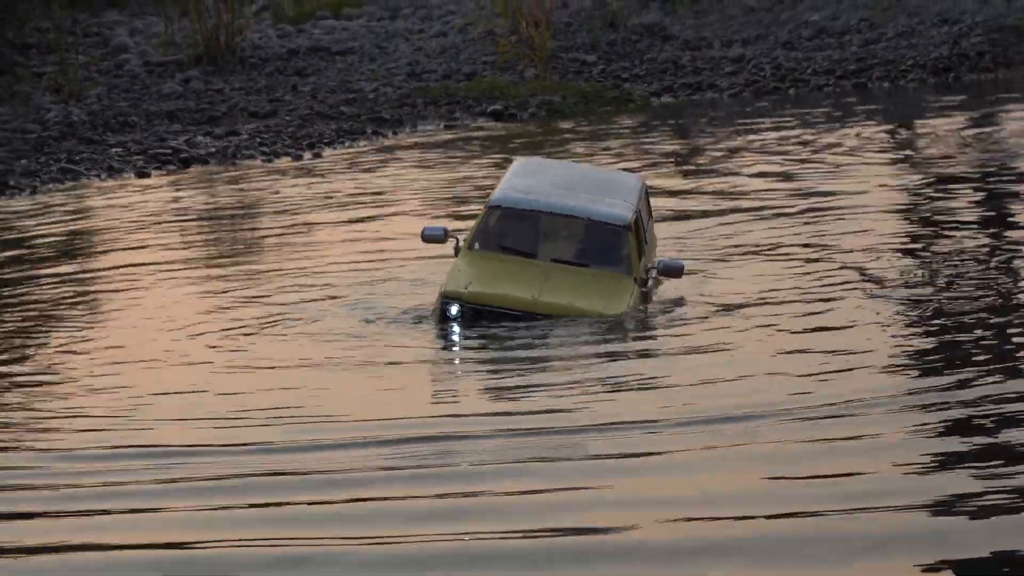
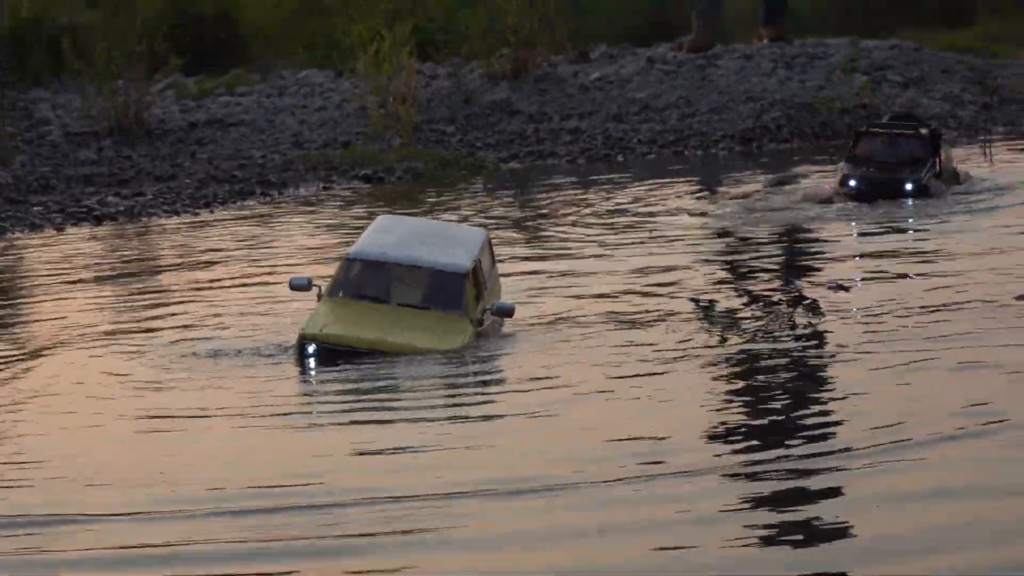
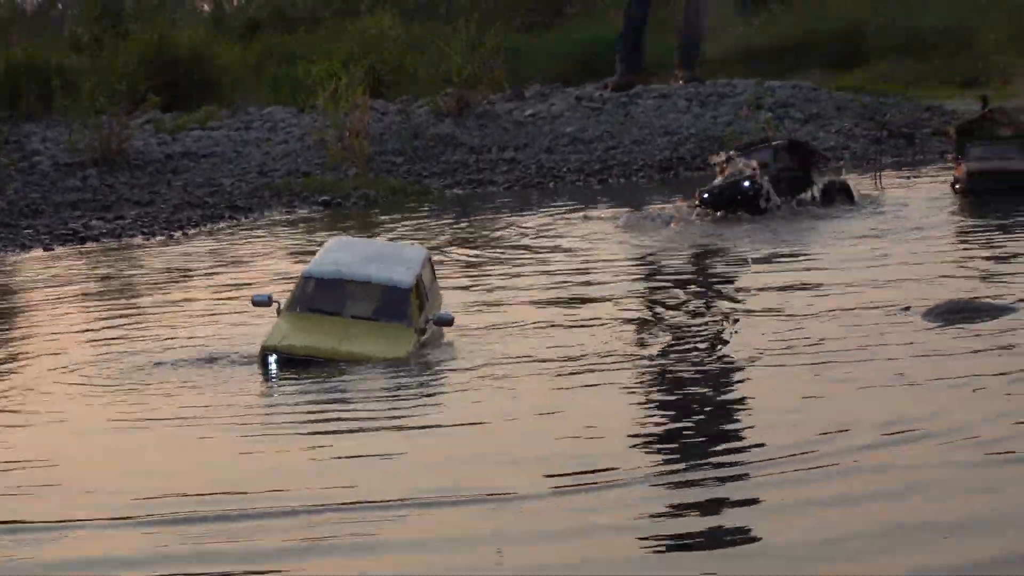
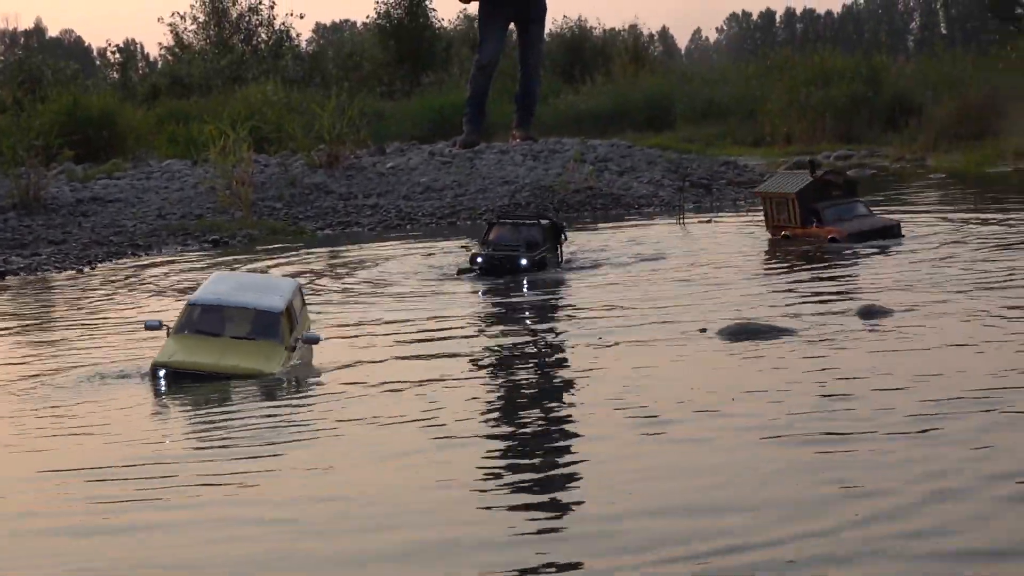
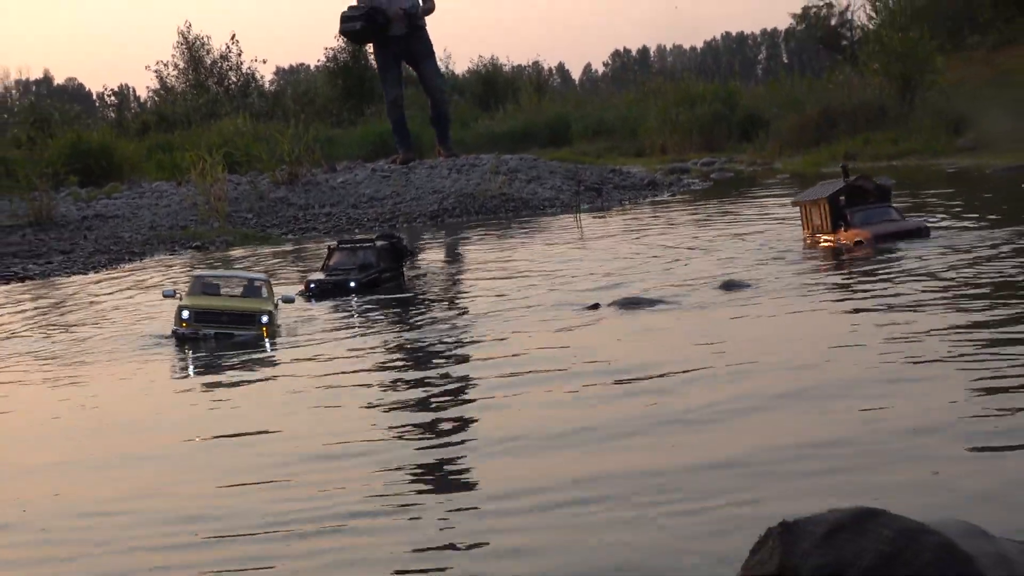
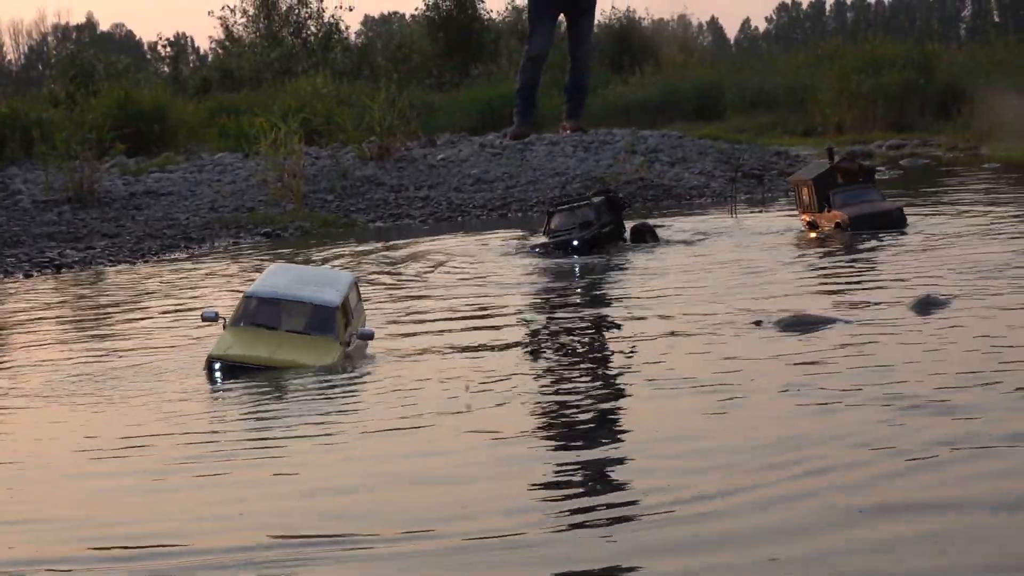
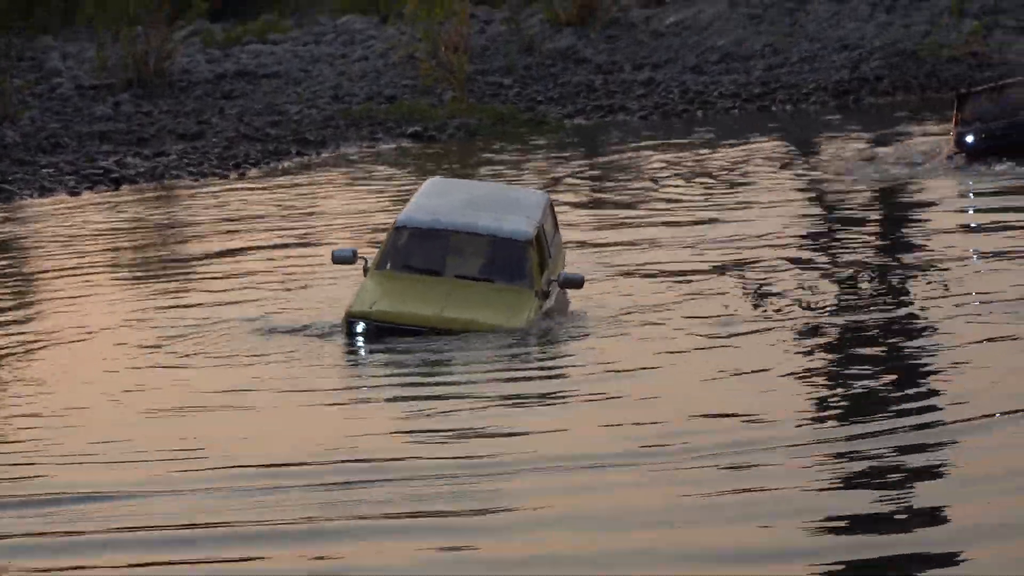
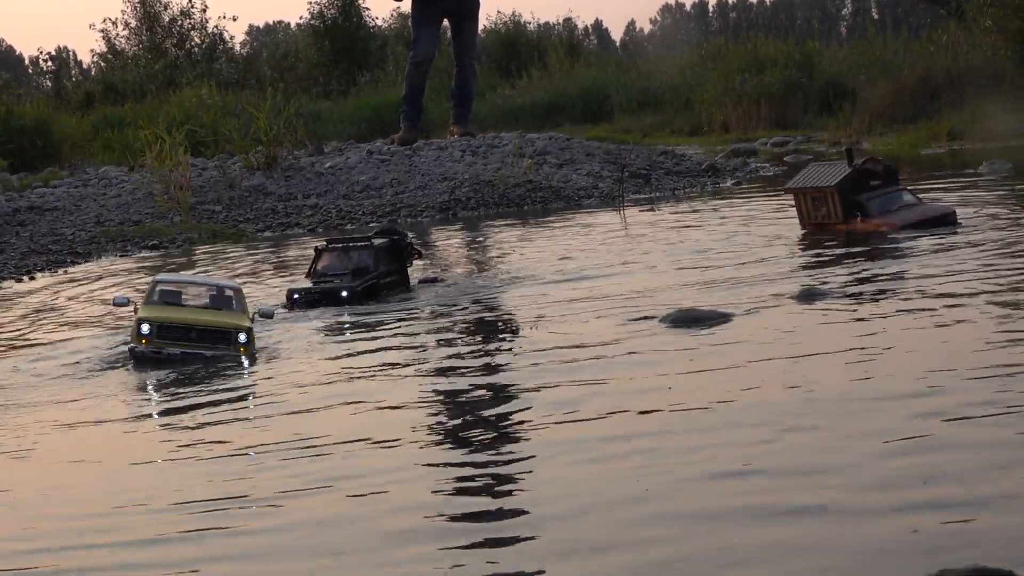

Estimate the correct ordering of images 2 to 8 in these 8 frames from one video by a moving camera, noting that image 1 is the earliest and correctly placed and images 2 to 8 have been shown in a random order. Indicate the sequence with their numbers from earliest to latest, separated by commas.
7, 2, 3, 6, 4, 8, 5
